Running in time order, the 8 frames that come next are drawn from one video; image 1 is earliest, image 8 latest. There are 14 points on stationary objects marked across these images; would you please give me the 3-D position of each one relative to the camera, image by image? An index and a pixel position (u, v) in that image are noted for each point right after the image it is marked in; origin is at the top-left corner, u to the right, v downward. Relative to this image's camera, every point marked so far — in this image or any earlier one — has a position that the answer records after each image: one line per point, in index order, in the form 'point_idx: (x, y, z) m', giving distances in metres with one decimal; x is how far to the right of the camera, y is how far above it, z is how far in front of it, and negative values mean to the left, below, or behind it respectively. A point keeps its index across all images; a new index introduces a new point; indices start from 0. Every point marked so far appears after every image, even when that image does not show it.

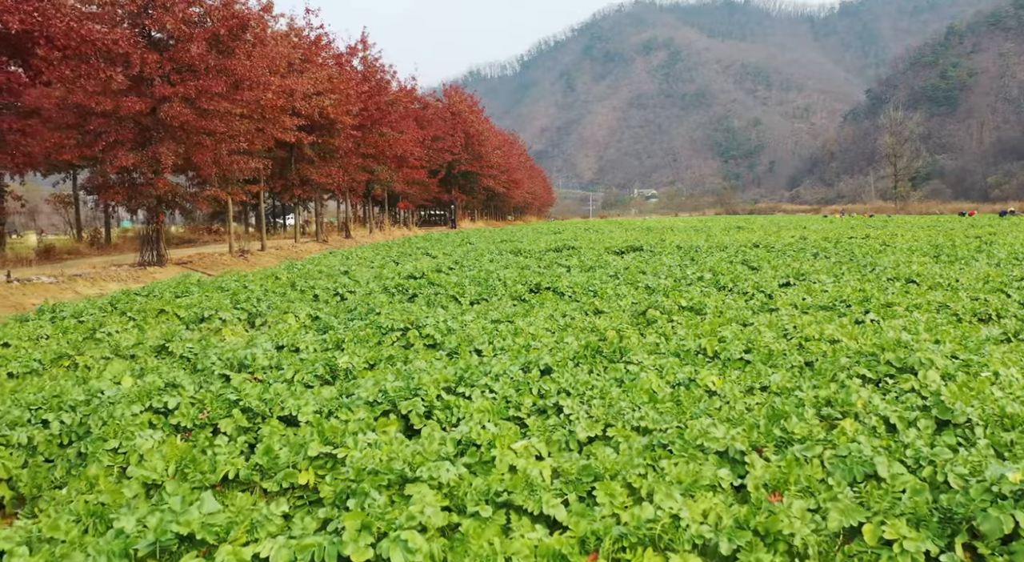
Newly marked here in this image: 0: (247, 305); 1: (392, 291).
0: (-4.3, -0.4, +14.5) m
1: (-2.1, -0.2, +15.5) m
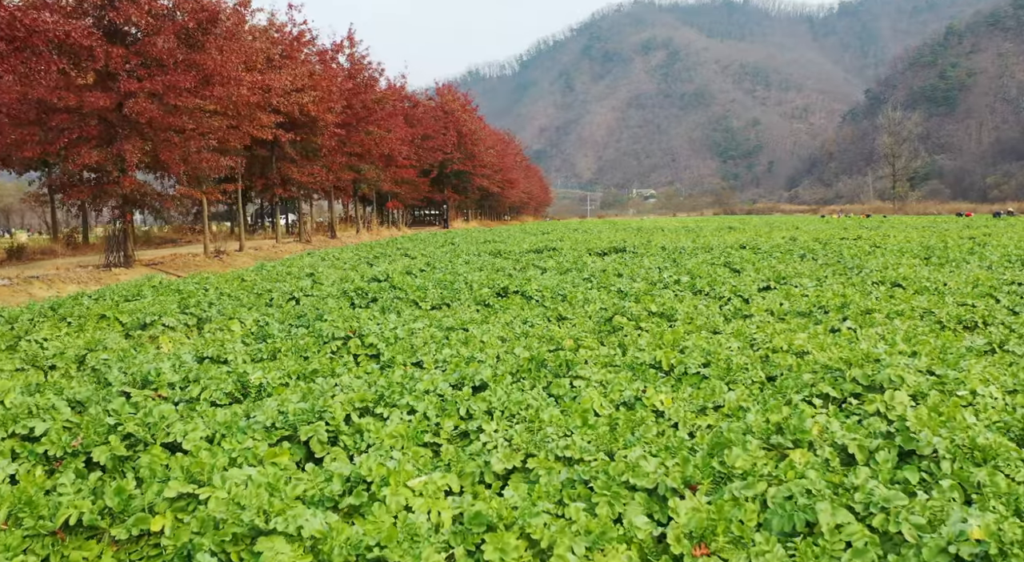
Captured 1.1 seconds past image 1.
0: (-4.9, -0.5, +13.8) m
1: (-2.7, -0.2, +14.7) m
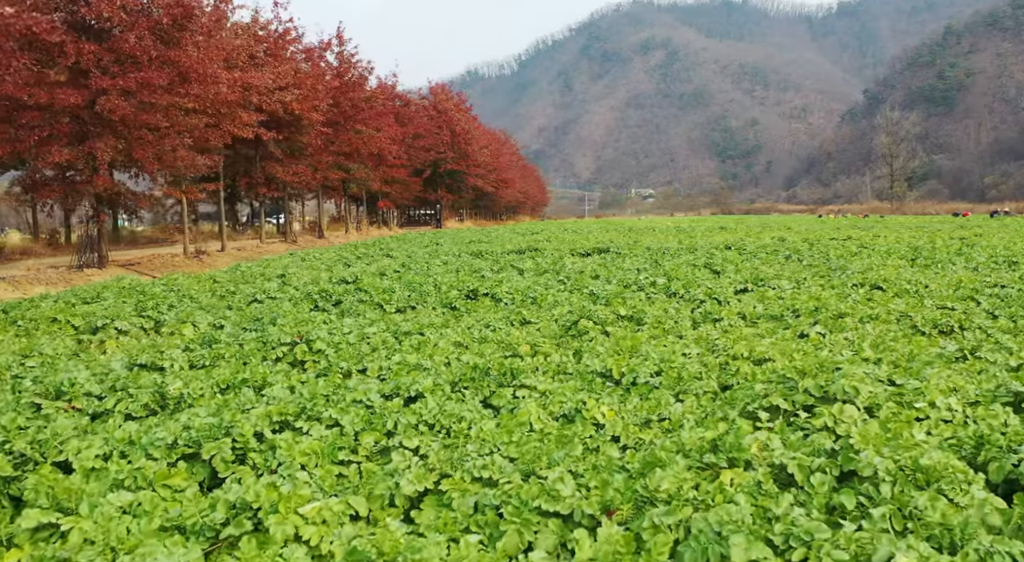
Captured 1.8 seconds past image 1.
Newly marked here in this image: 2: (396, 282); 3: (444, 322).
0: (-5.5, -0.5, +13.4) m
1: (-3.2, -0.3, +14.3) m
2: (-2.1, 0.0, +16.4) m
3: (-0.9, -0.6, +11.7) m
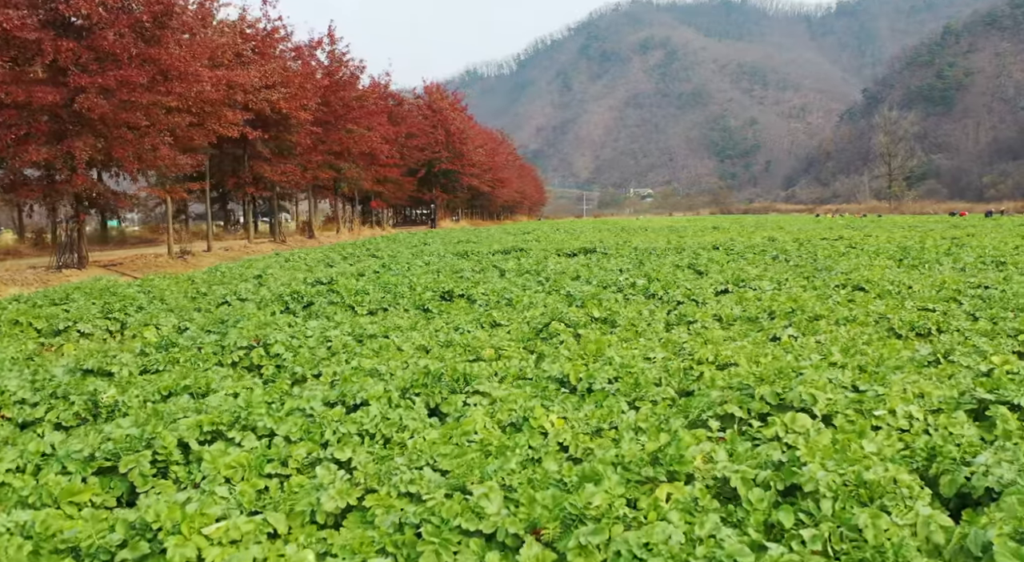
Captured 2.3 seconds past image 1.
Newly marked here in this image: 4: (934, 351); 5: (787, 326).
0: (-5.9, -0.5, +13.1) m
1: (-3.6, -0.3, +14.1) m
2: (-2.6, 0.0, +16.1) m
3: (-1.3, -0.6, +11.5) m
4: (+4.4, -0.7, +9.2) m
5: (+3.4, -0.6, +10.9) m
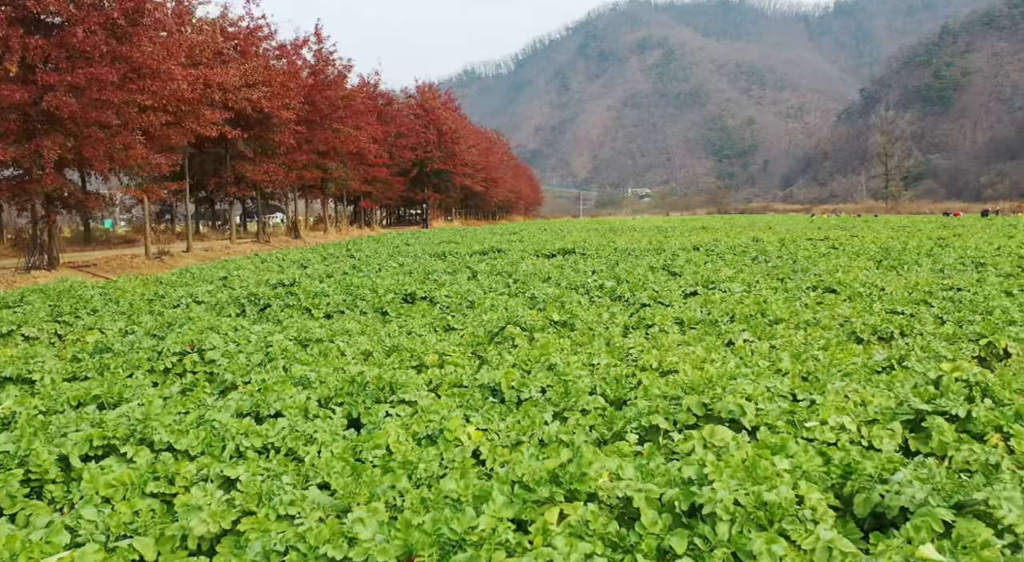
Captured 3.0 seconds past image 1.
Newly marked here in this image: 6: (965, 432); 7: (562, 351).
0: (-6.5, -0.5, +12.8) m
1: (-4.2, -0.3, +13.8) m
2: (-3.2, -0.1, +15.8) m
3: (-1.9, -0.6, +11.2) m
4: (+3.8, -0.8, +8.9) m
5: (+2.8, -0.6, +10.6) m
6: (+3.1, -1.0, +6.1) m
7: (+0.6, -0.8, +9.6) m
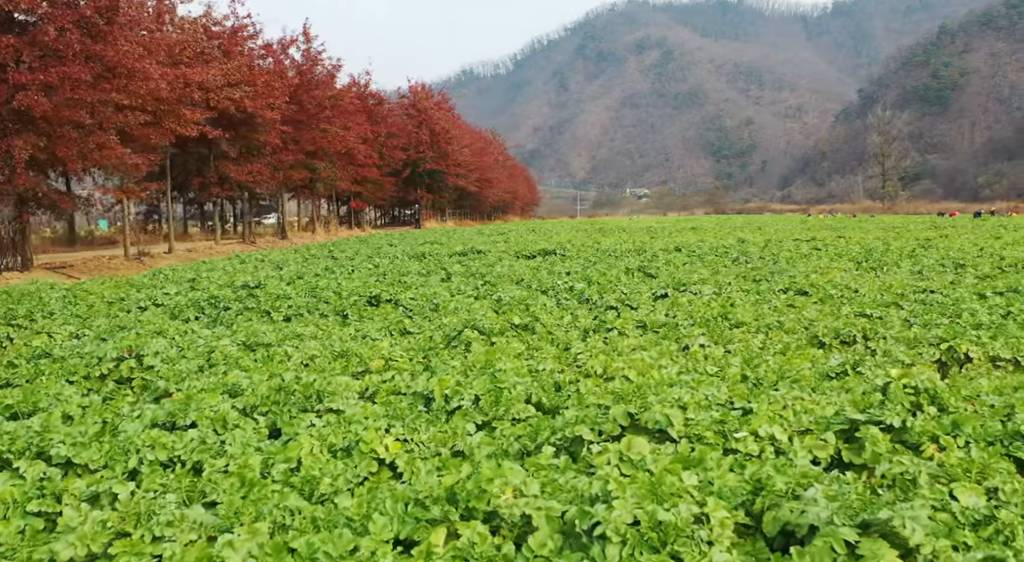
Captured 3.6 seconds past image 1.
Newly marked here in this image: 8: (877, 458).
0: (-7.0, -0.6, +12.6) m
1: (-4.8, -0.4, +13.5) m
2: (-3.7, -0.1, +15.6) m
3: (-2.4, -0.7, +10.9) m
4: (+3.3, -0.8, +8.7) m
5: (+2.3, -0.6, +10.4) m
6: (+2.6, -1.1, +5.9) m
7: (0.0, -0.8, +9.3) m
8: (+2.3, -1.1, +5.7) m
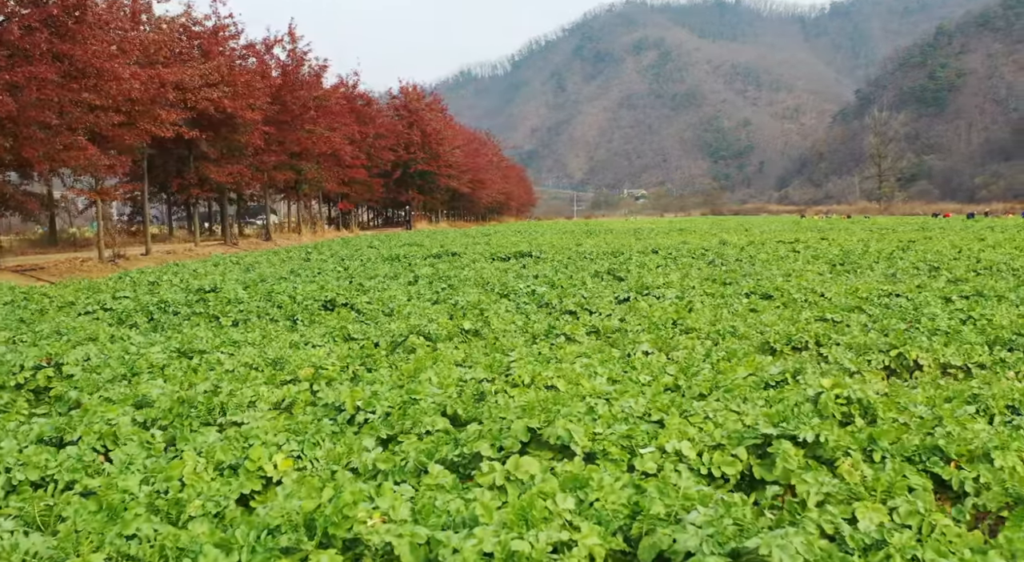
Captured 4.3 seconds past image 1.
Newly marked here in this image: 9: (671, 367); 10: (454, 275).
0: (-7.7, -0.6, +12.3) m
1: (-5.4, -0.4, +13.2) m
2: (-4.4, -0.2, +15.3) m
3: (-3.1, -0.7, +10.6) m
4: (+2.6, -0.8, +8.4) m
5: (+1.6, -0.7, +10.1) m
6: (+1.9, -1.1, +5.6) m
7: (-0.6, -0.8, +9.1) m
8: (+1.7, -1.2, +5.4) m
9: (+1.5, -0.8, +8.5) m
10: (-1.2, +0.1, +18.6) m
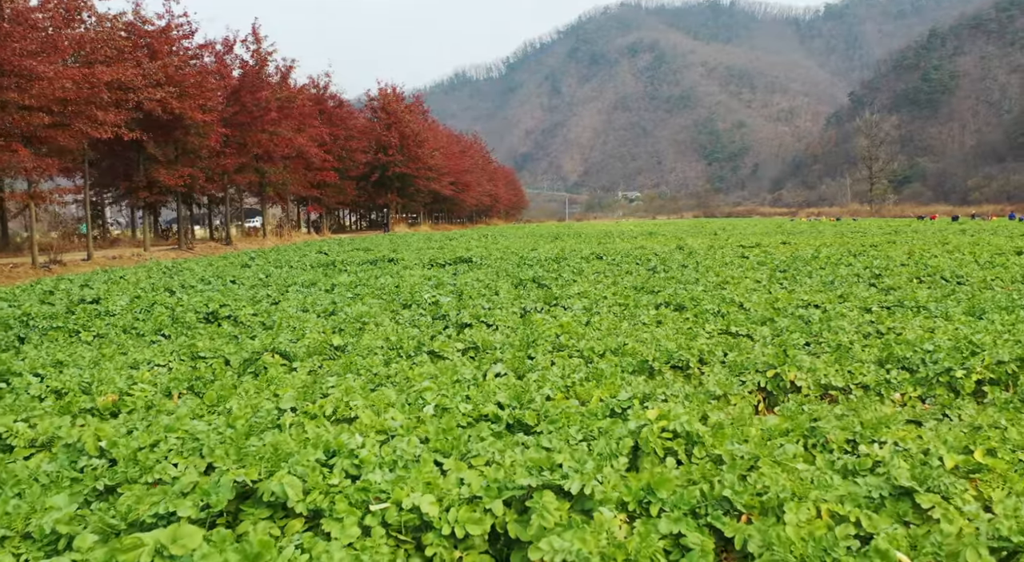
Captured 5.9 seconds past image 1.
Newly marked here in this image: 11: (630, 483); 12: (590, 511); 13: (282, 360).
0: (-9.2, -0.8, +11.4) m
1: (-7.0, -0.6, +12.4) m
2: (-6.0, -0.3, +14.4) m
3: (-4.7, -0.9, +9.8) m
4: (+1.1, -1.0, +7.6) m
5: (+0.1, -0.8, +9.3) m
6: (+0.4, -1.3, +4.7) m
7: (-2.2, -1.0, +8.2) m
8: (+0.2, -1.3, +4.5) m
9: (0.0, -0.9, +7.6) m
10: (-2.8, 0.0, +17.8) m
11: (+0.7, -1.1, +4.9) m
12: (+0.5, -1.2, +4.7) m
13: (-2.6, -0.9, +10.1) m
